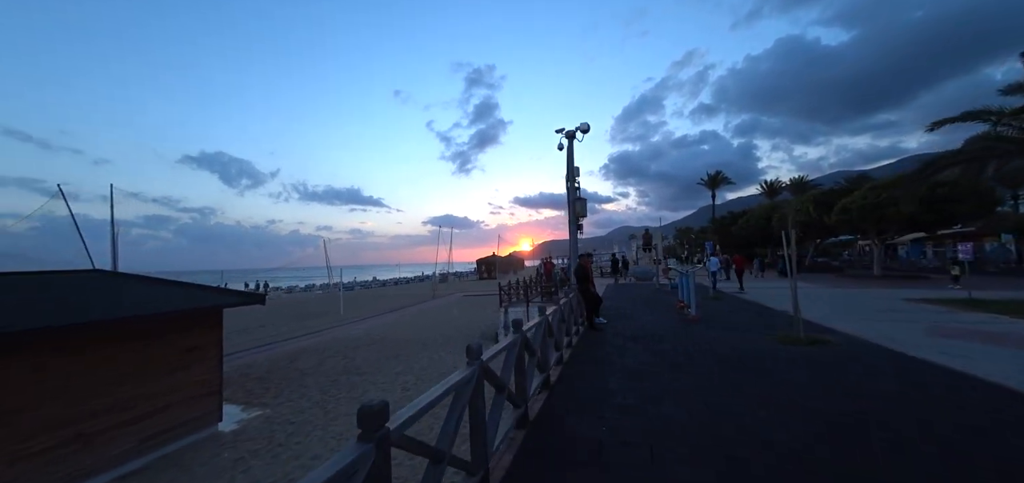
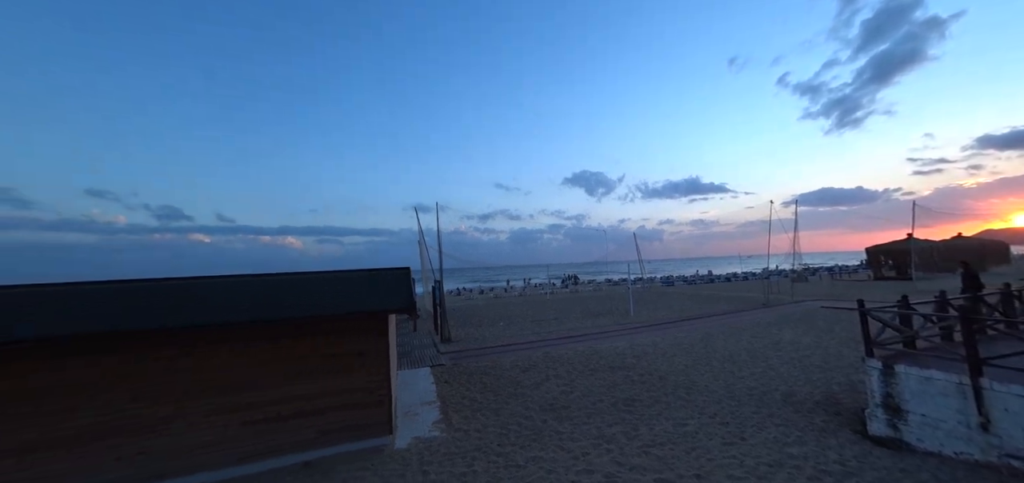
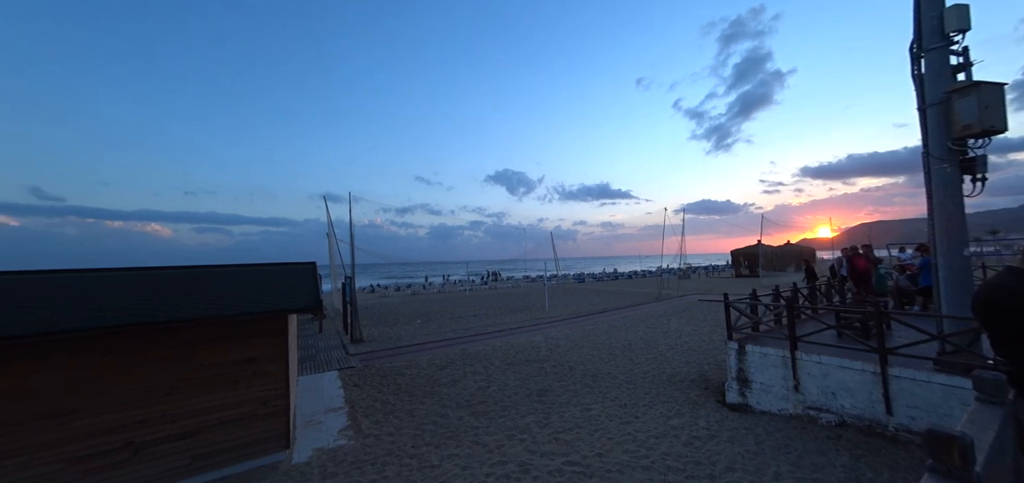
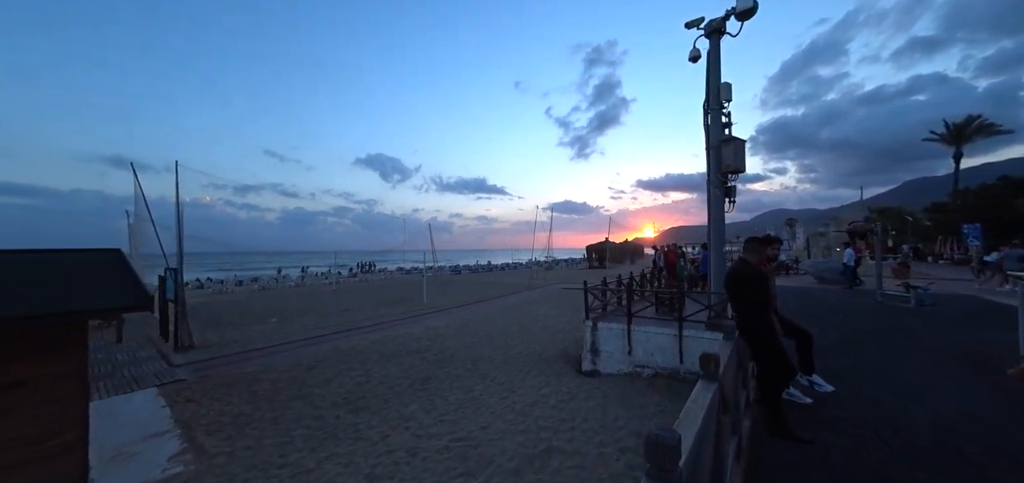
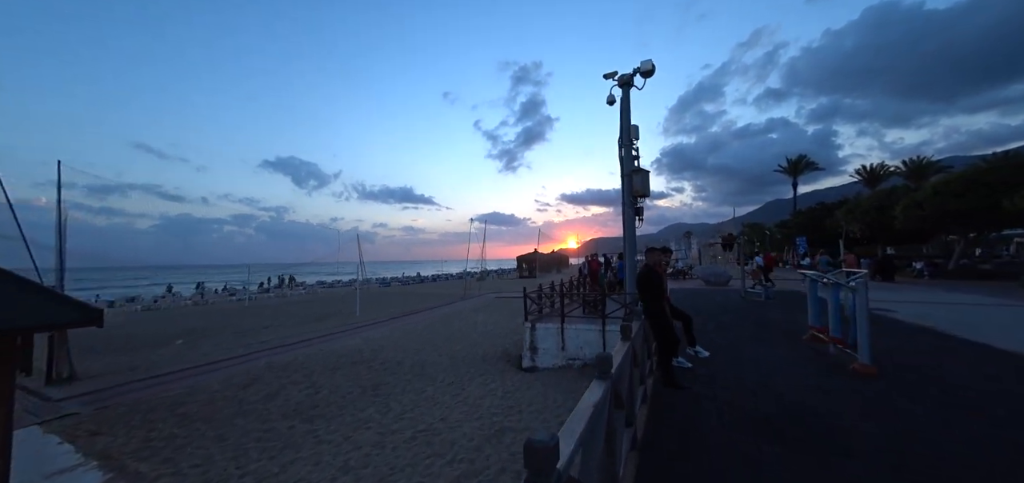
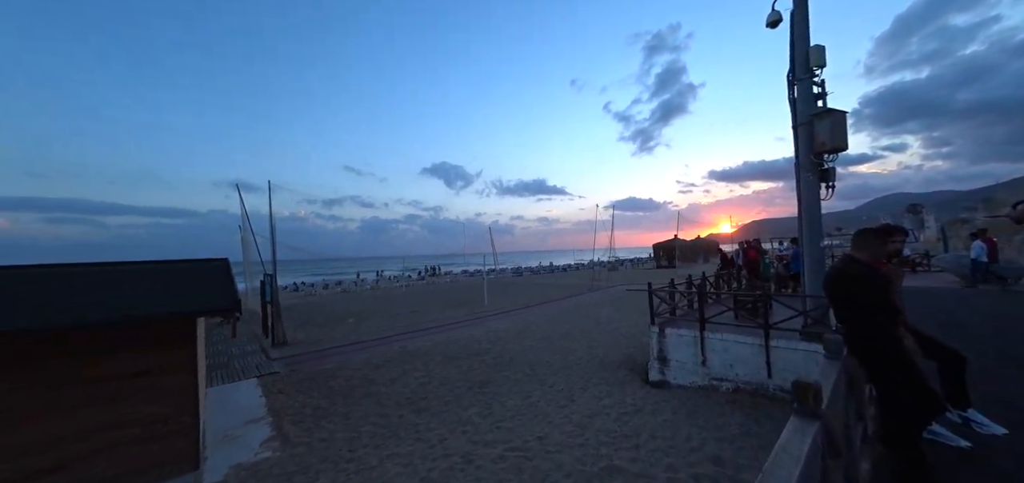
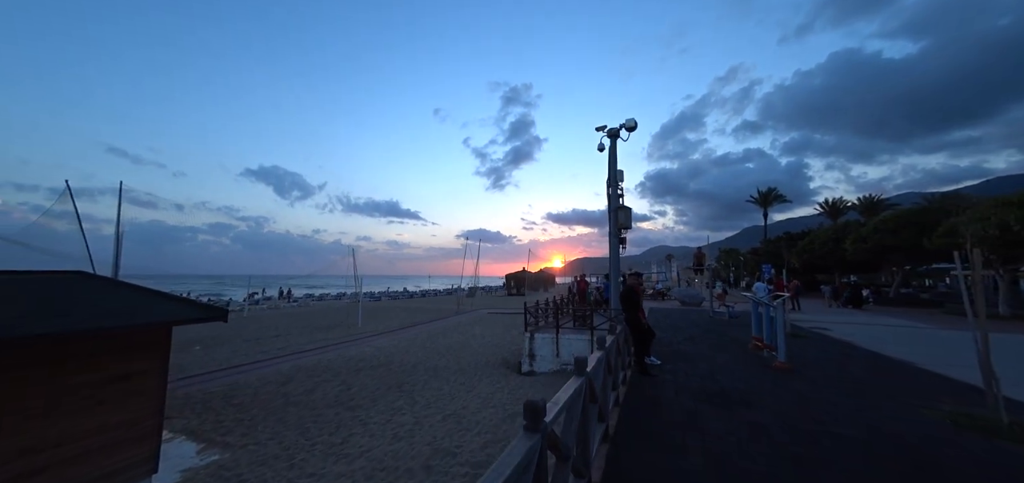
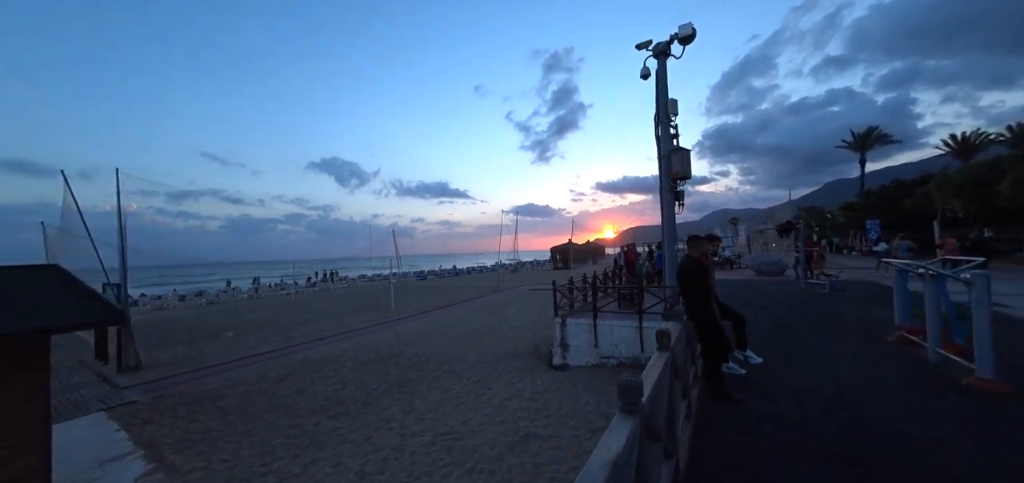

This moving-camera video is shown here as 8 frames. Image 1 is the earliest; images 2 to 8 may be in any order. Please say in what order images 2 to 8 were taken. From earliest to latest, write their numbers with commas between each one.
7, 5, 8, 4, 6, 3, 2
